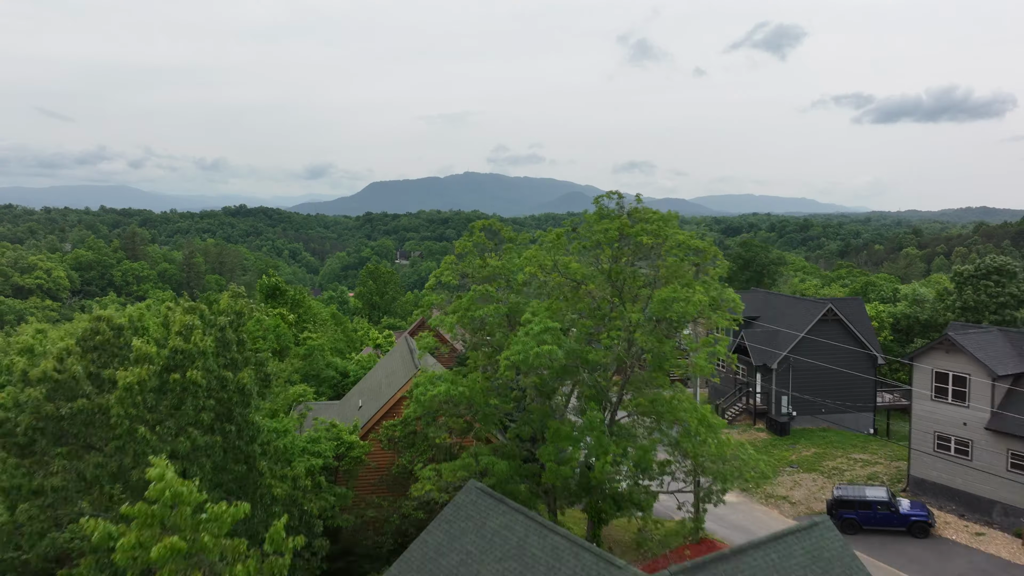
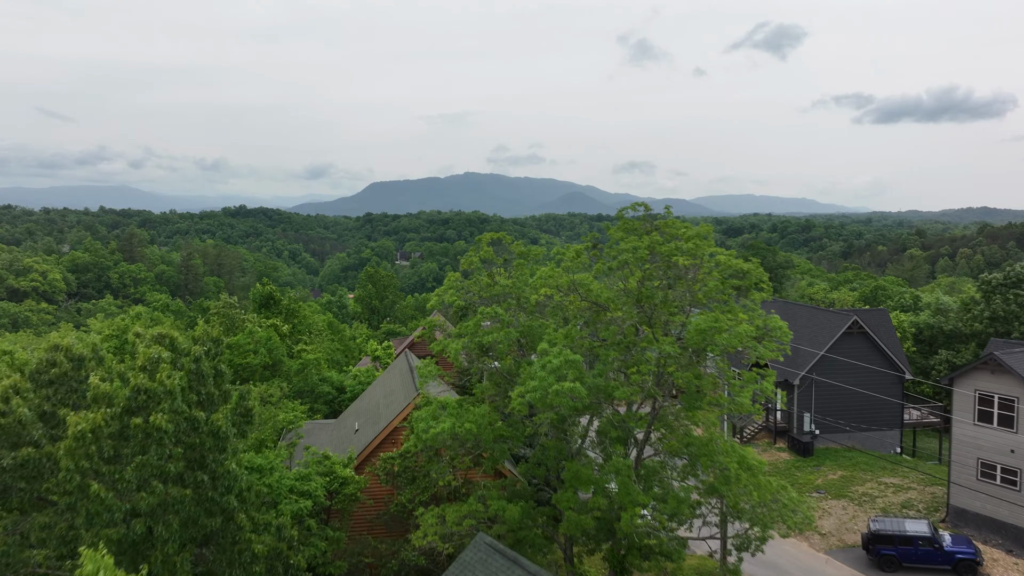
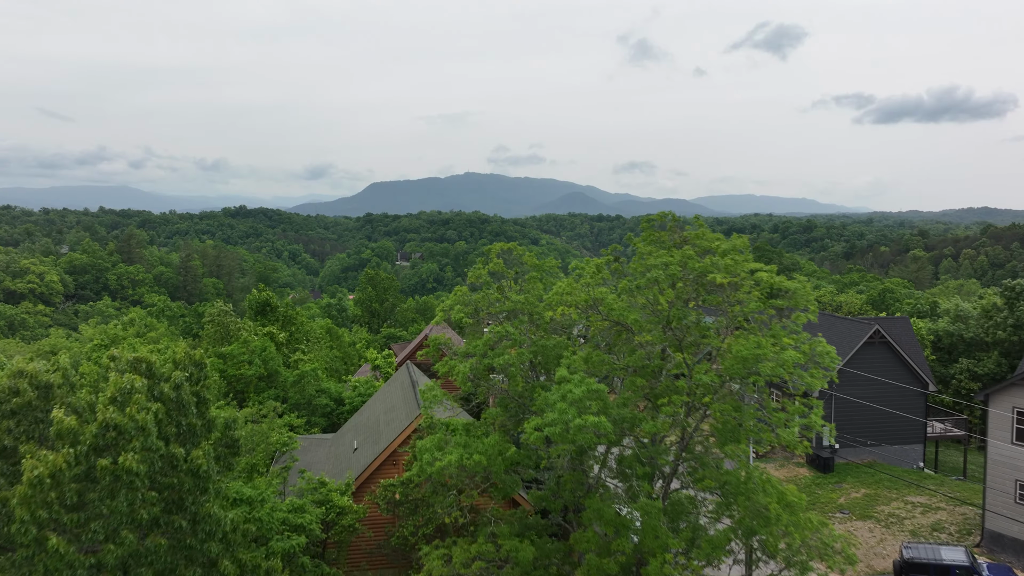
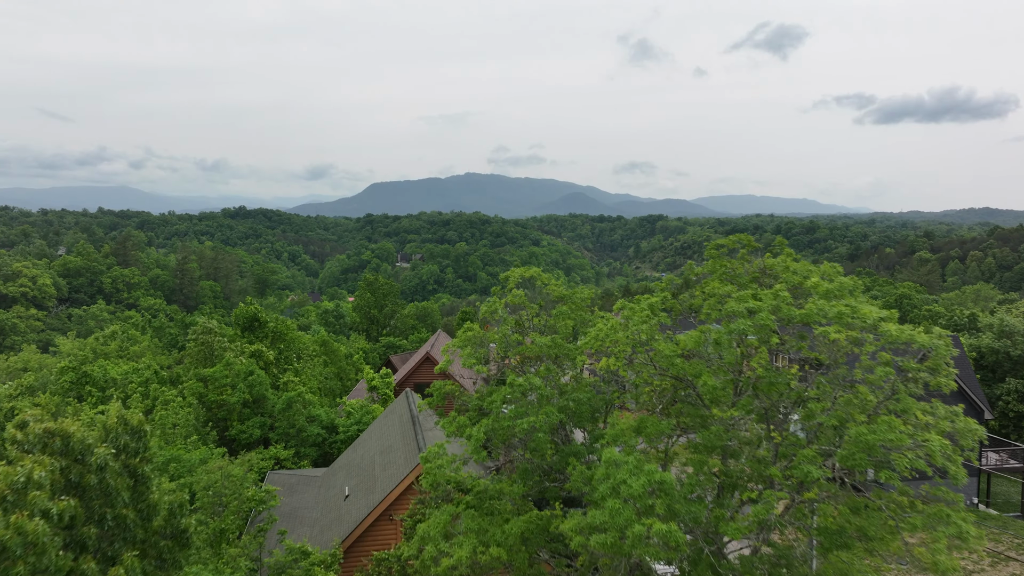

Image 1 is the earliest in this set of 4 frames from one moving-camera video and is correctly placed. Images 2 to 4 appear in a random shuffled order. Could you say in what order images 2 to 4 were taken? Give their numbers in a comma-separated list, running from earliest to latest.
2, 3, 4
